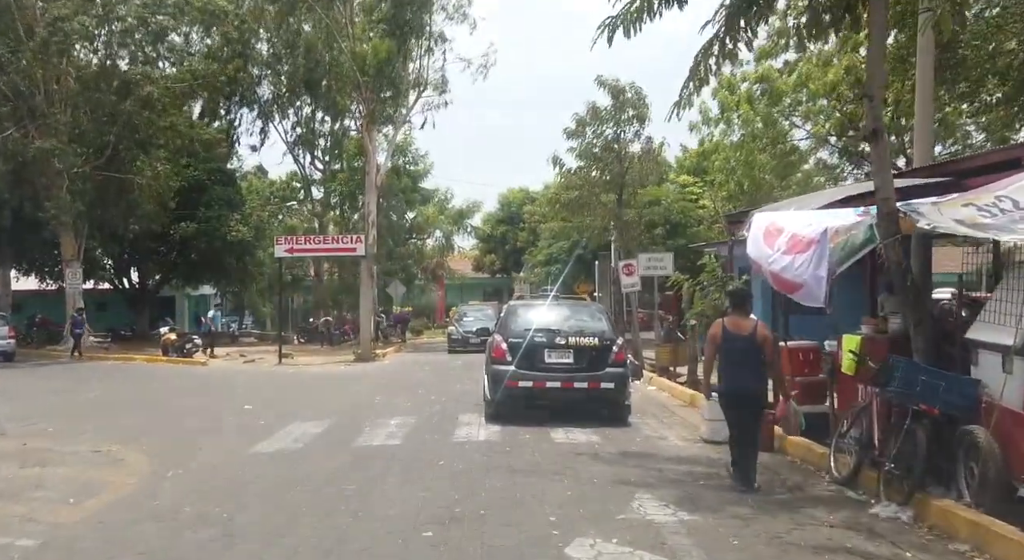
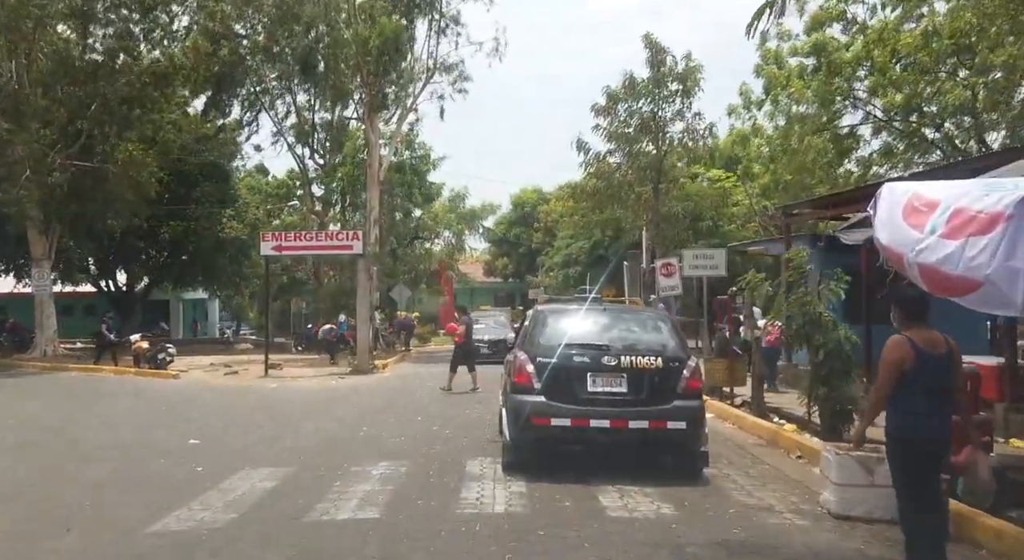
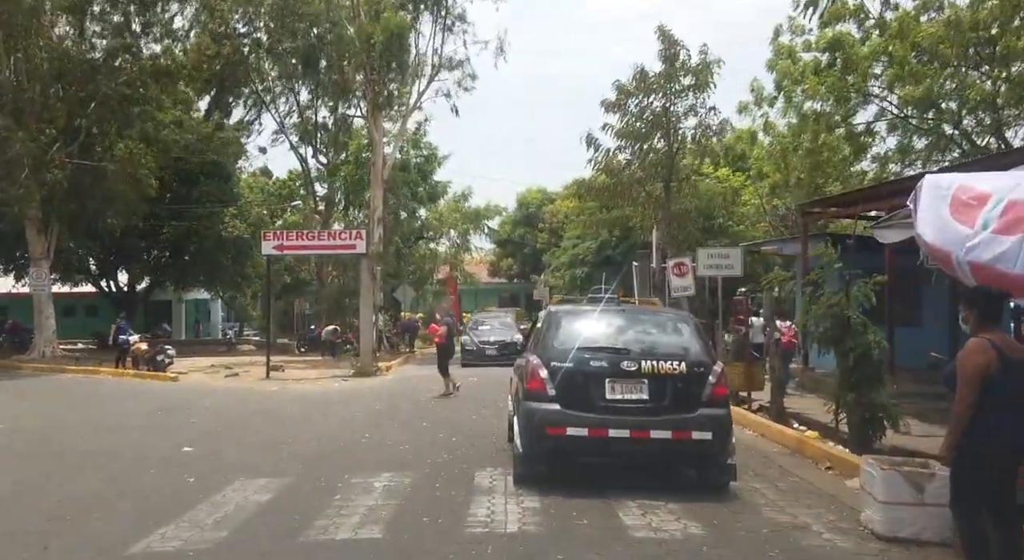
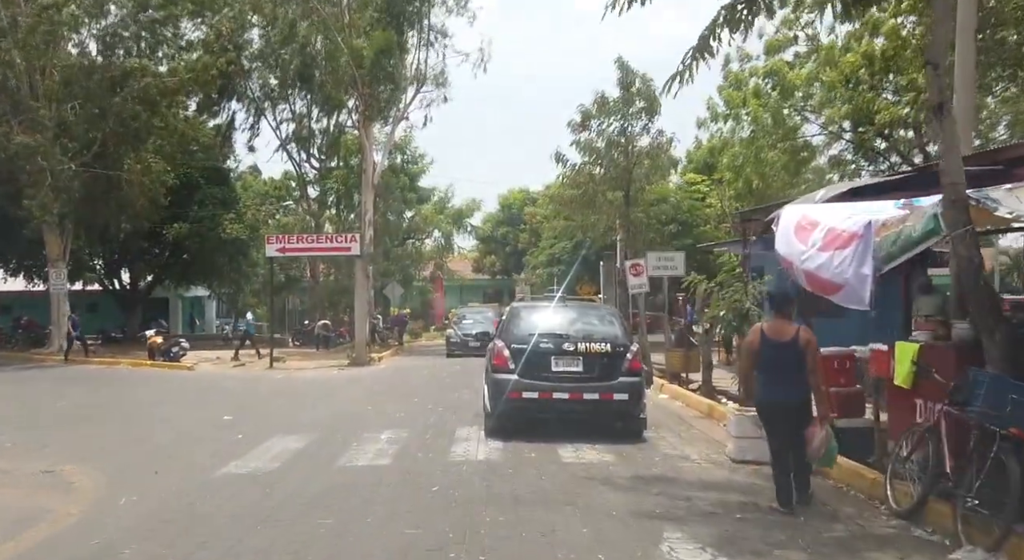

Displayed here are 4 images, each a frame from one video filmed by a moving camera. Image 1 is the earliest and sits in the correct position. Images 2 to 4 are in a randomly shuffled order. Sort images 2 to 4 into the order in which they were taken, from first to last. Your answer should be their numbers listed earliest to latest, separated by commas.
4, 2, 3
